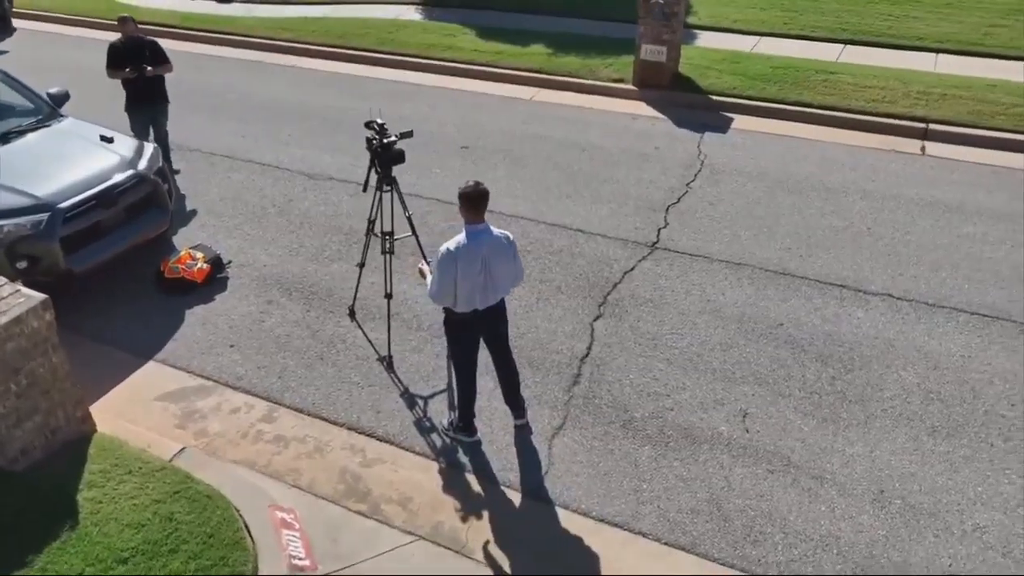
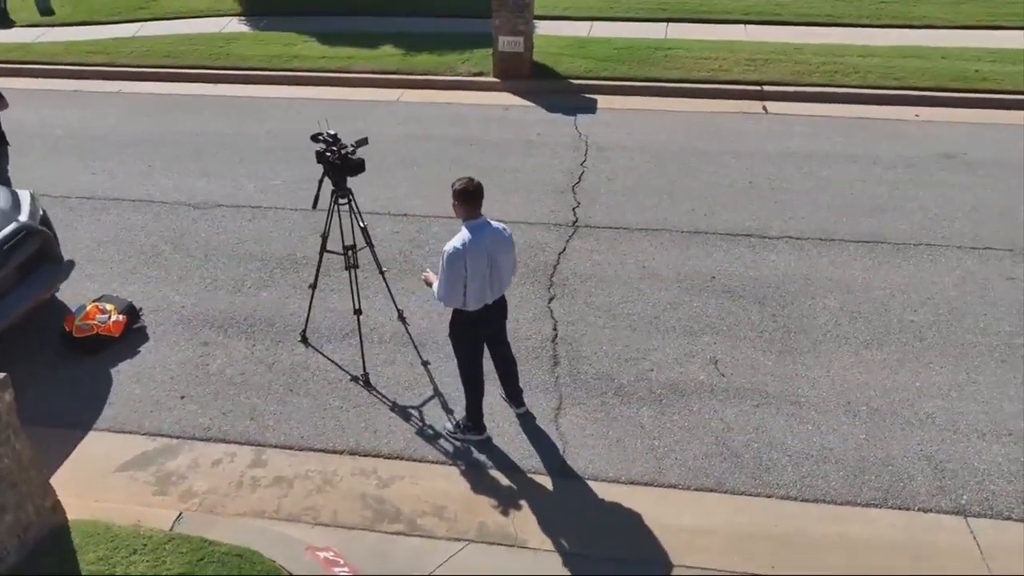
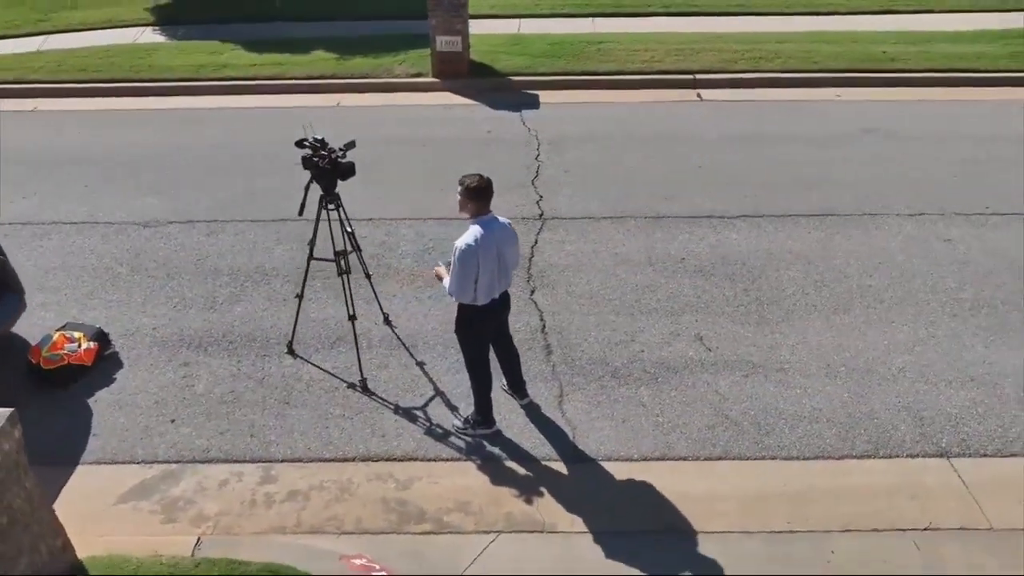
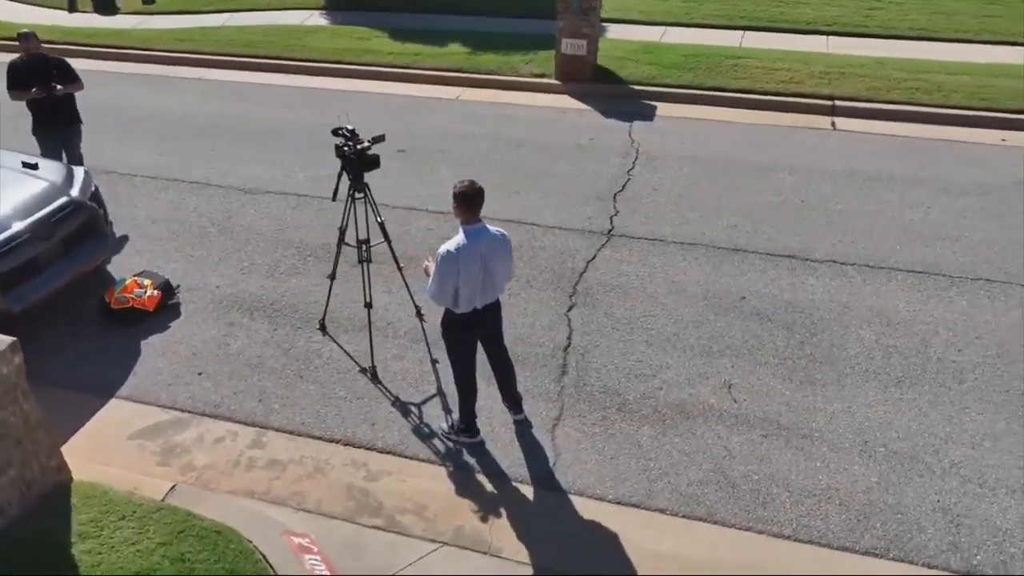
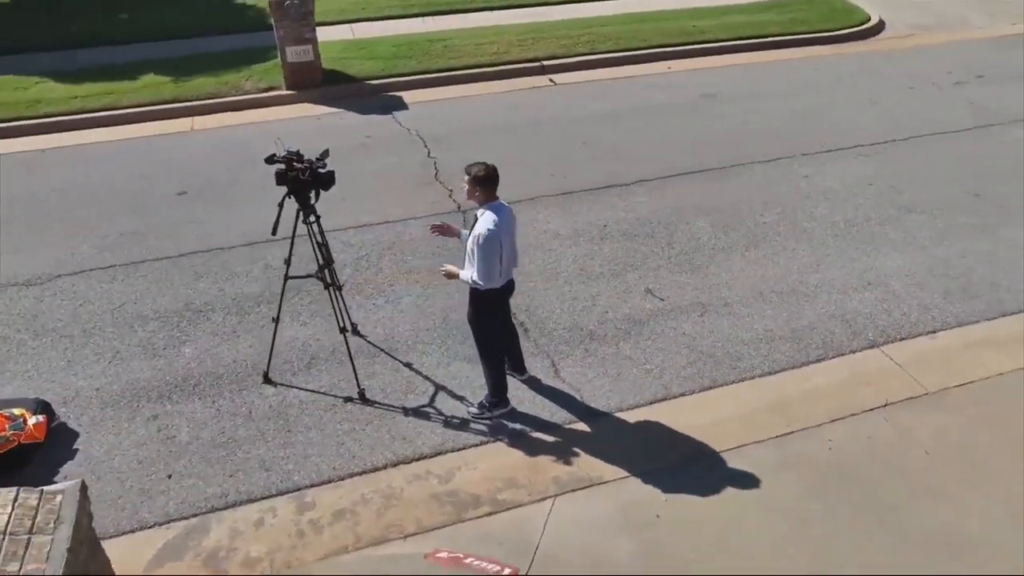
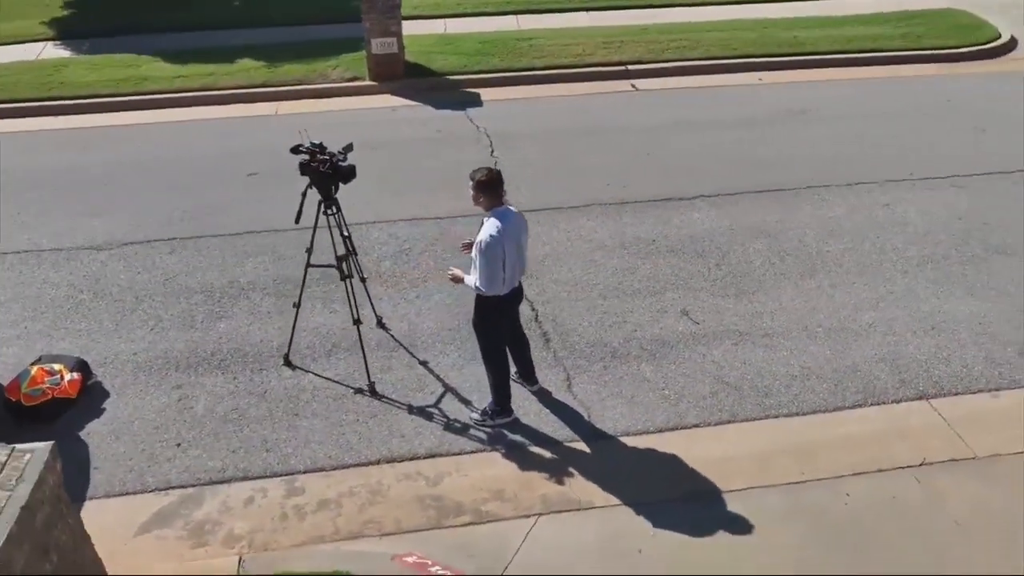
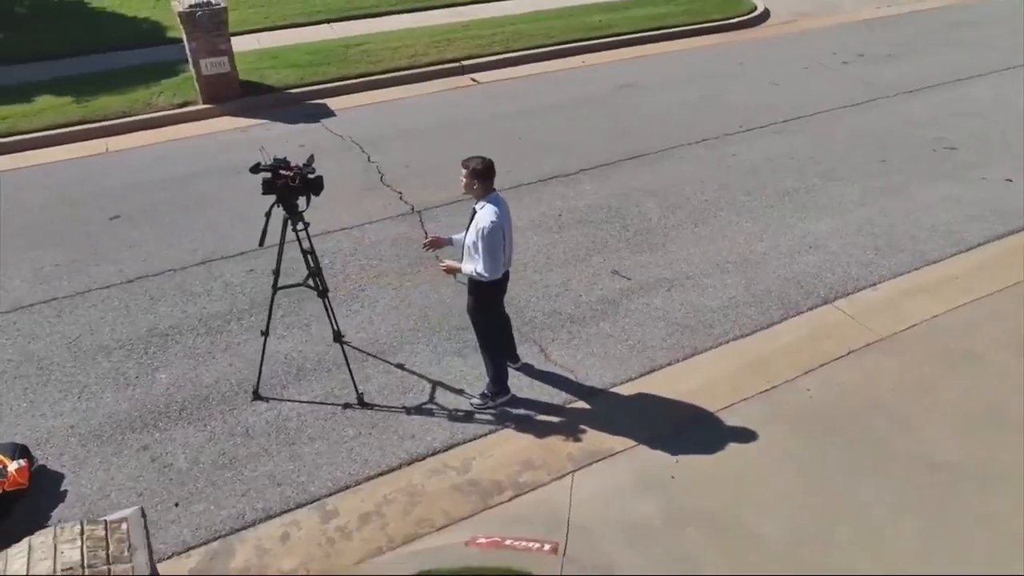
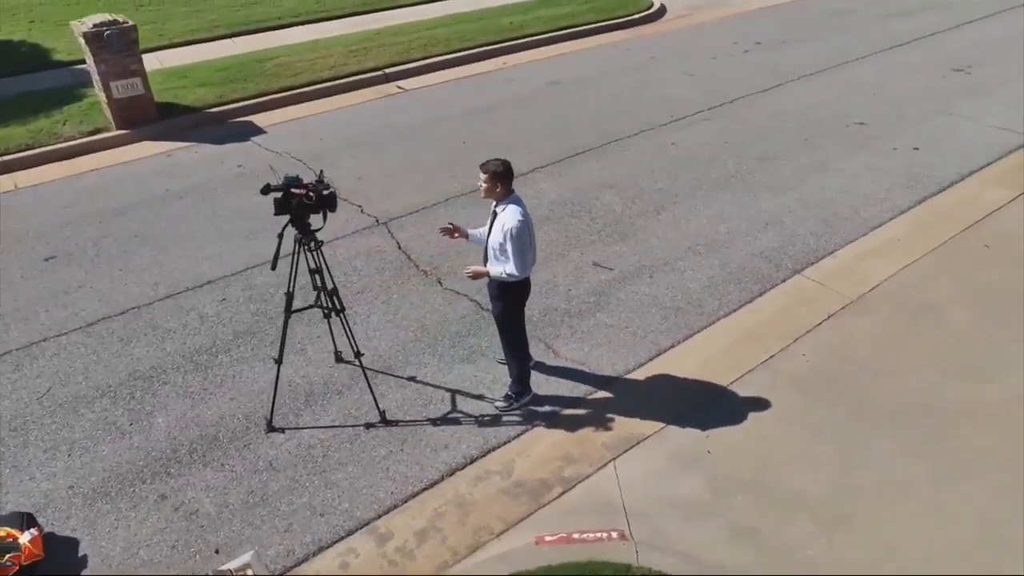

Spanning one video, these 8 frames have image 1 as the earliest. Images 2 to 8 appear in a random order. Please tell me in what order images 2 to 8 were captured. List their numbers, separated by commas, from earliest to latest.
4, 2, 3, 6, 5, 7, 8
